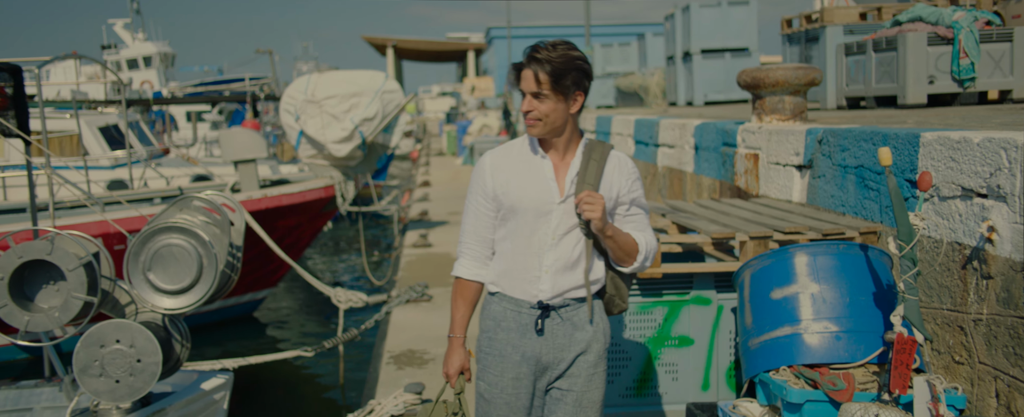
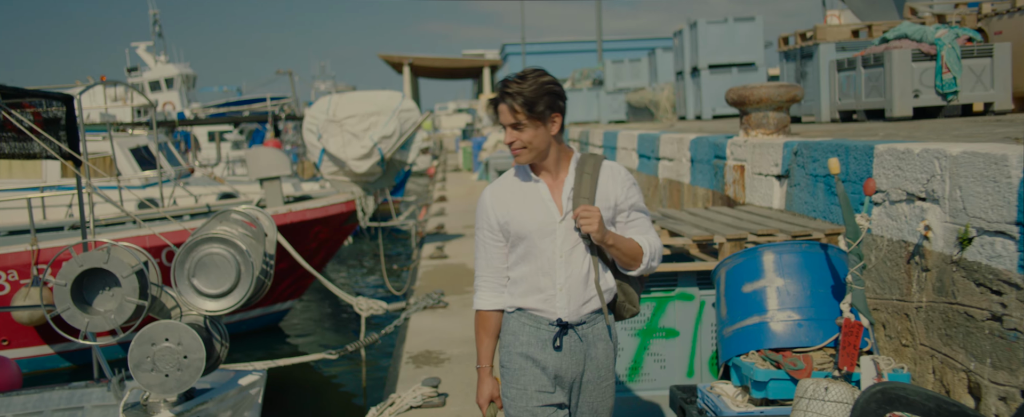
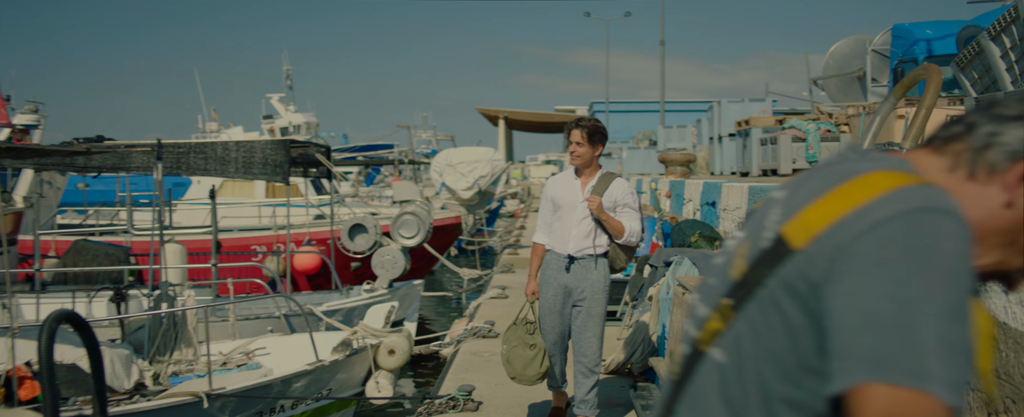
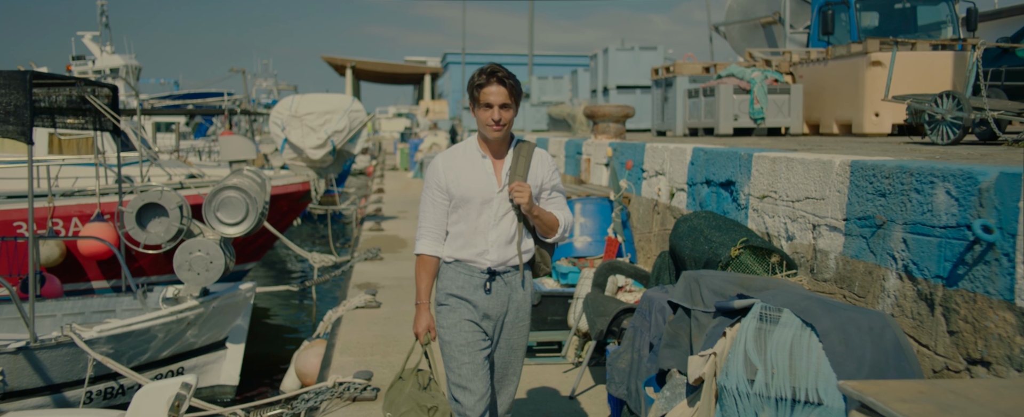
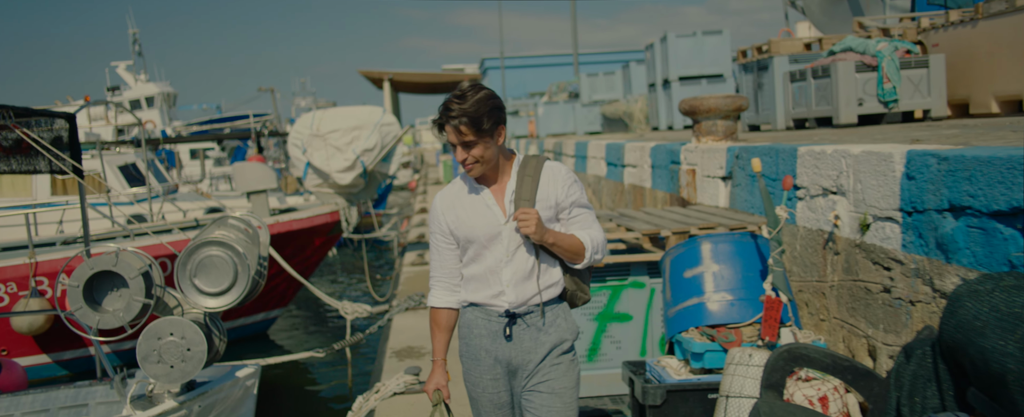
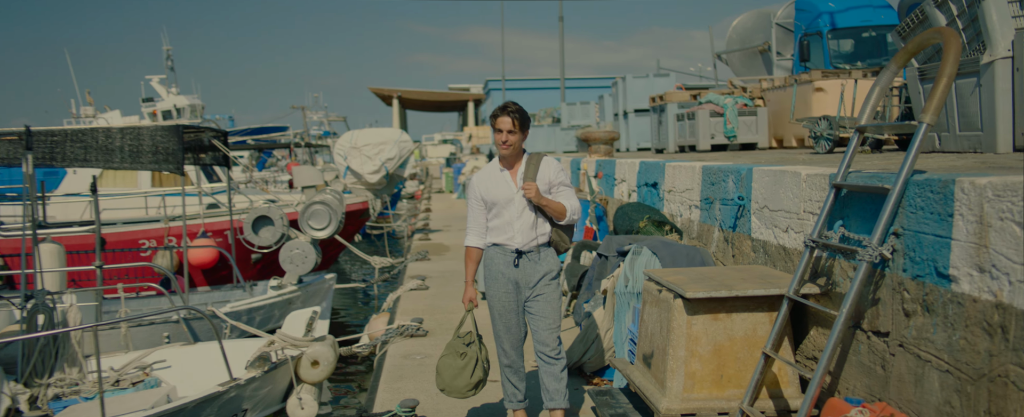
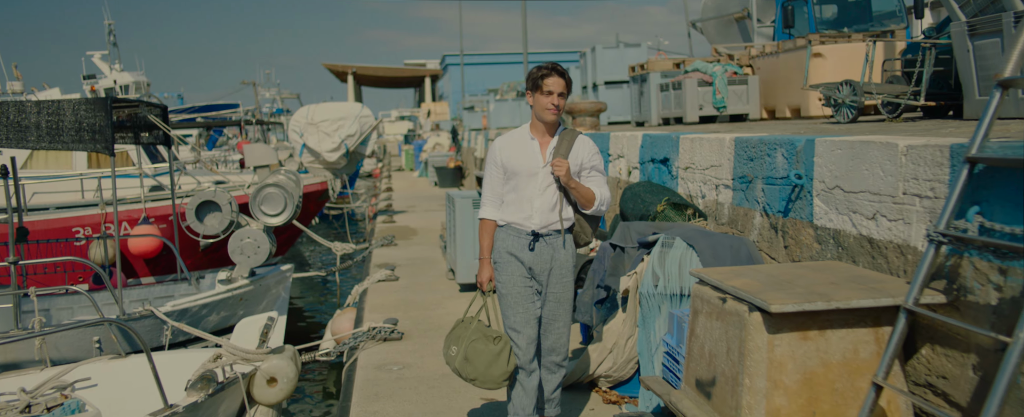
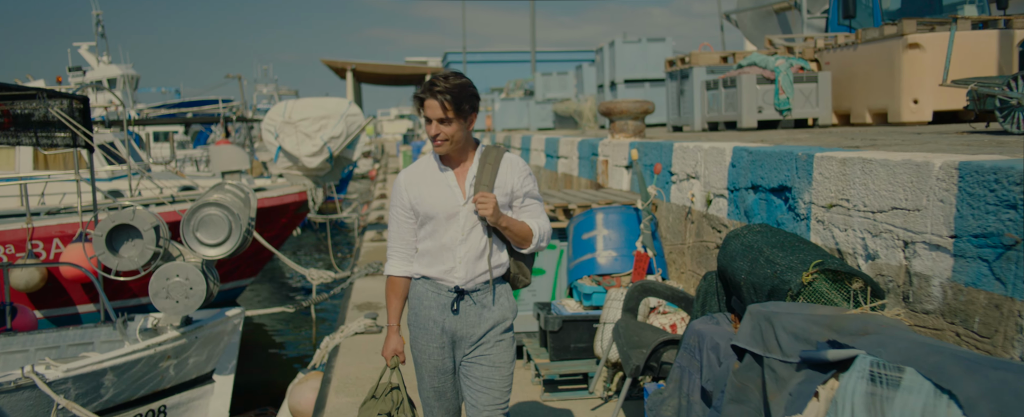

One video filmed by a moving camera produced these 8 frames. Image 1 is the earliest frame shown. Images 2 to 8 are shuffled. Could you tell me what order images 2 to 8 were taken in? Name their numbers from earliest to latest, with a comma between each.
2, 5, 8, 4, 7, 6, 3
